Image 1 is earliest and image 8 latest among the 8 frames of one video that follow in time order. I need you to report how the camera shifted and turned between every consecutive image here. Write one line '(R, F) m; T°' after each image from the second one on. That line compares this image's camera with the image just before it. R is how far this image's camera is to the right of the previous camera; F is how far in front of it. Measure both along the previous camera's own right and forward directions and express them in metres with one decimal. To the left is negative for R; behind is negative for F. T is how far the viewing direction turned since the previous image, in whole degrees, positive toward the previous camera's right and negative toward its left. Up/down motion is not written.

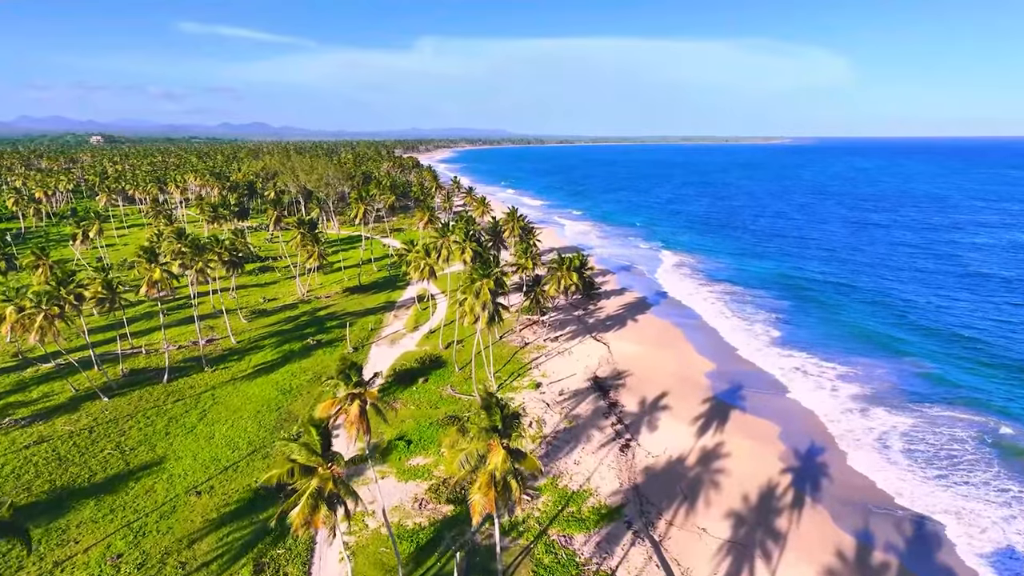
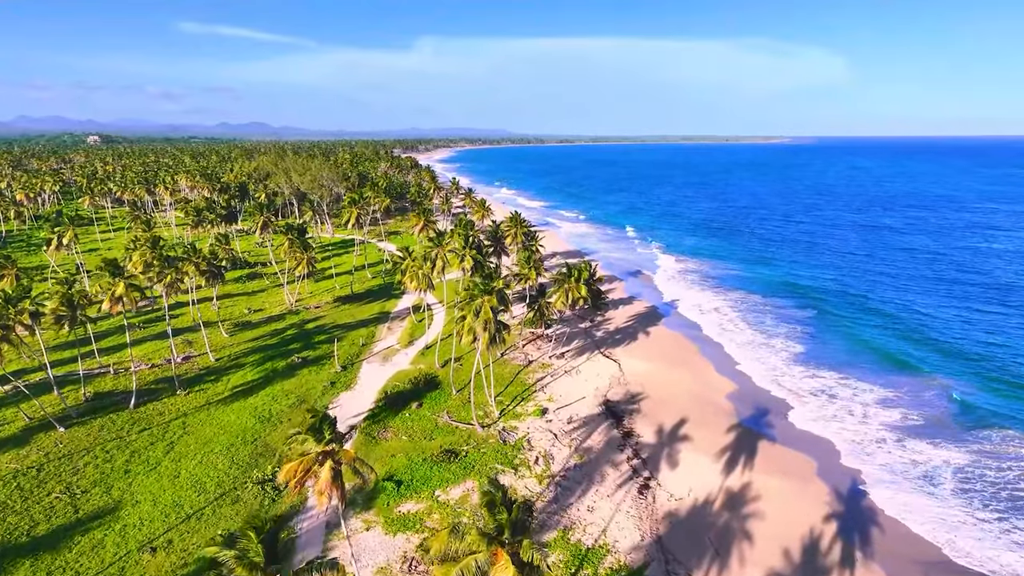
(-0.3, +4.3) m; 0°
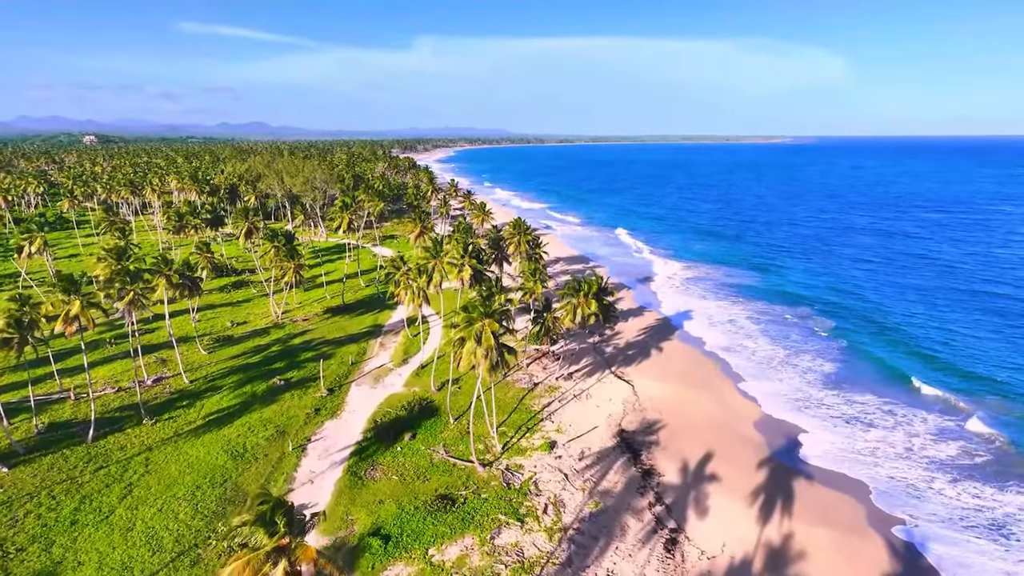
(-0.3, +4.4) m; 0°
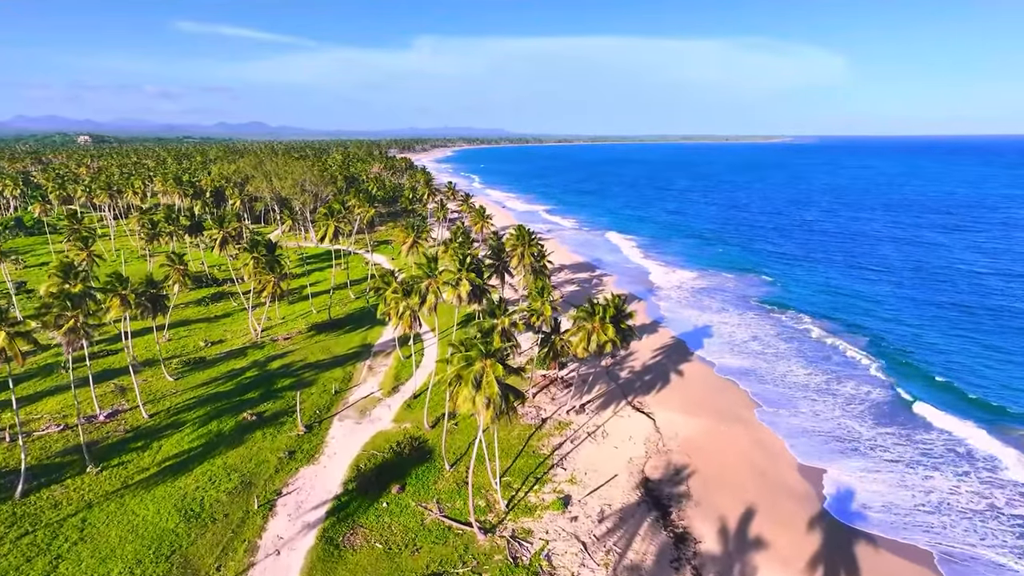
(-0.4, +5.6) m; 0°
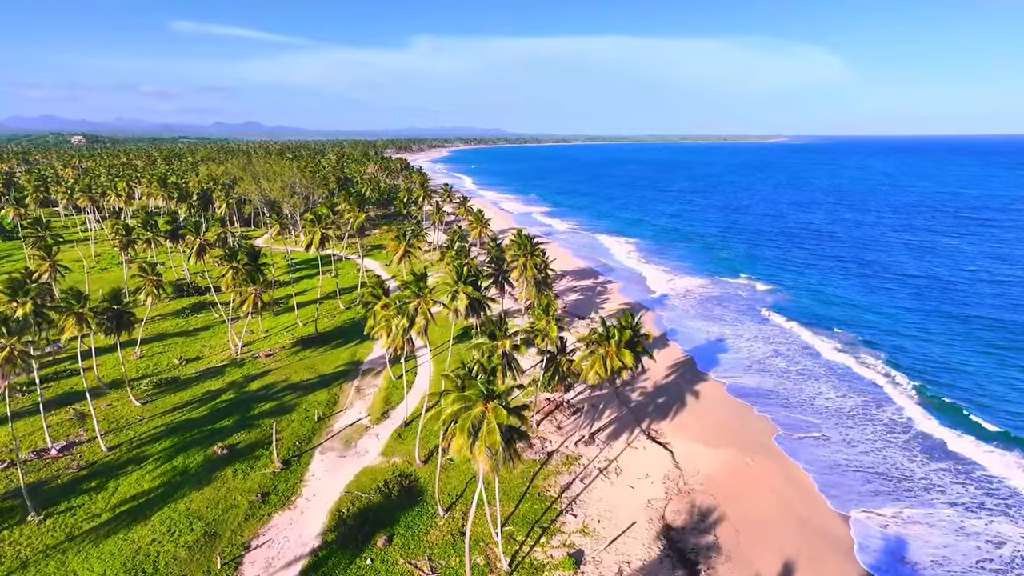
(-0.3, +4.1) m; 0°
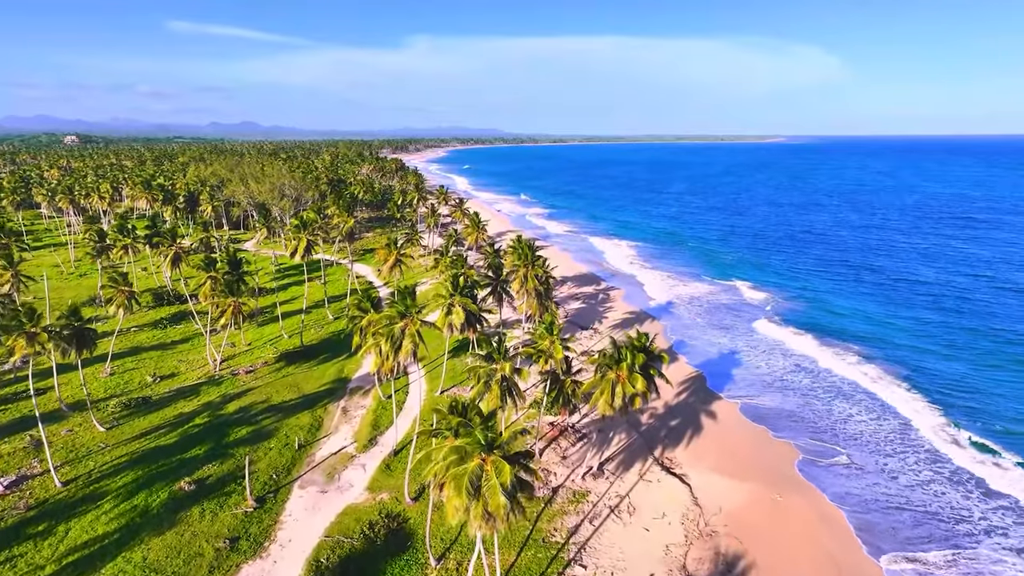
(-0.2, +3.5) m; 0°
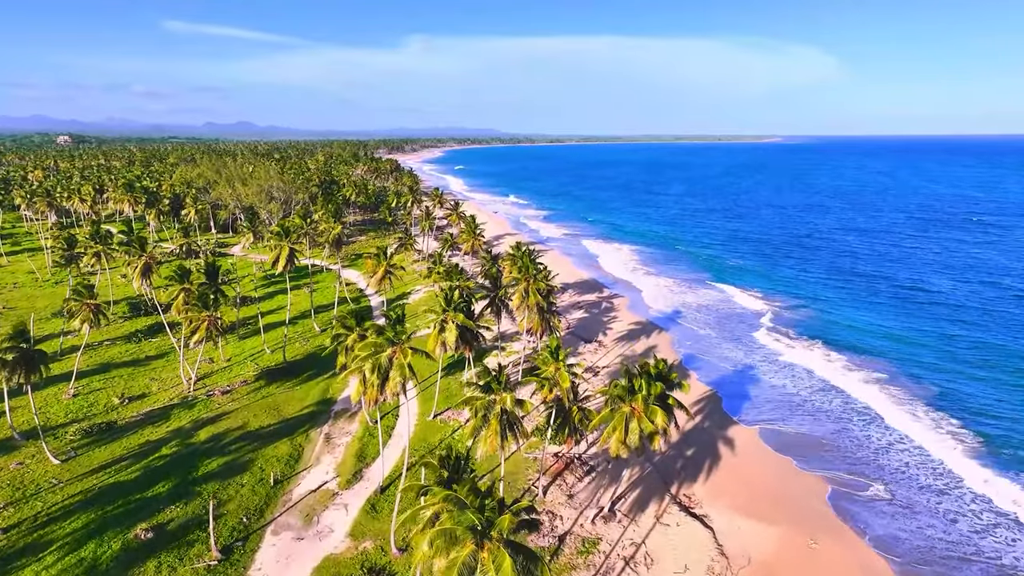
(-0.2, +3.6) m; 0°
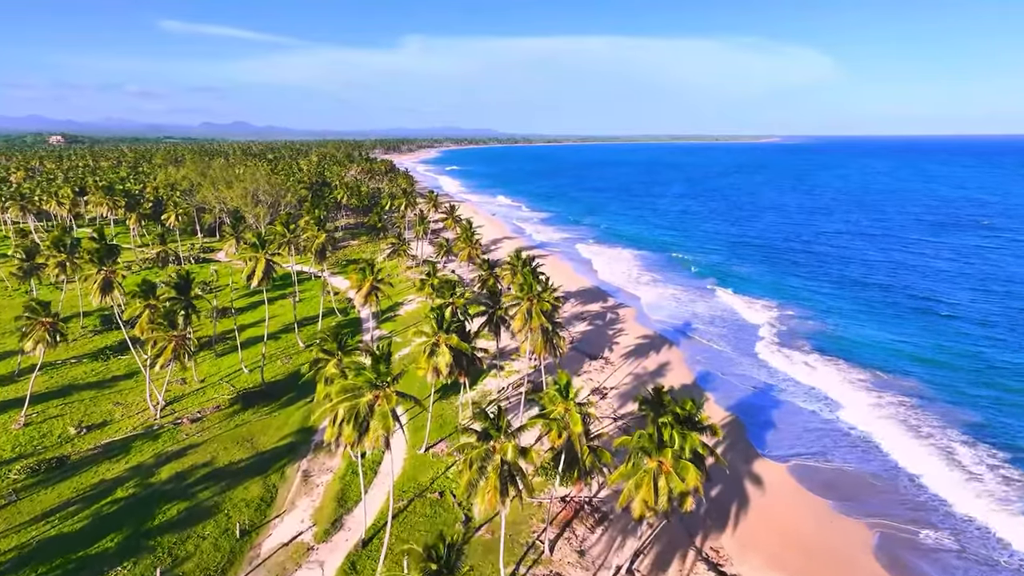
(-0.2, +4.1) m; 0°
